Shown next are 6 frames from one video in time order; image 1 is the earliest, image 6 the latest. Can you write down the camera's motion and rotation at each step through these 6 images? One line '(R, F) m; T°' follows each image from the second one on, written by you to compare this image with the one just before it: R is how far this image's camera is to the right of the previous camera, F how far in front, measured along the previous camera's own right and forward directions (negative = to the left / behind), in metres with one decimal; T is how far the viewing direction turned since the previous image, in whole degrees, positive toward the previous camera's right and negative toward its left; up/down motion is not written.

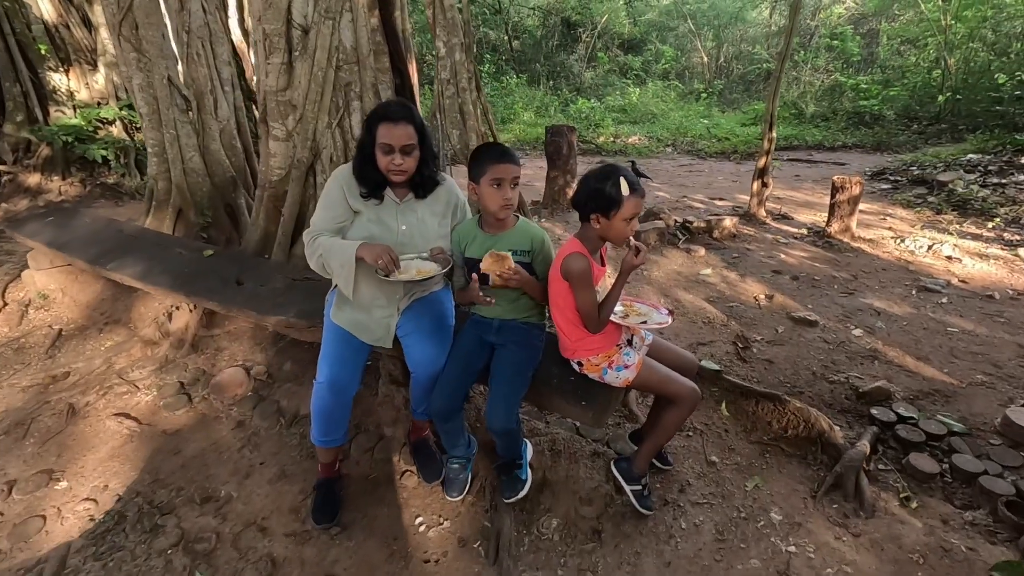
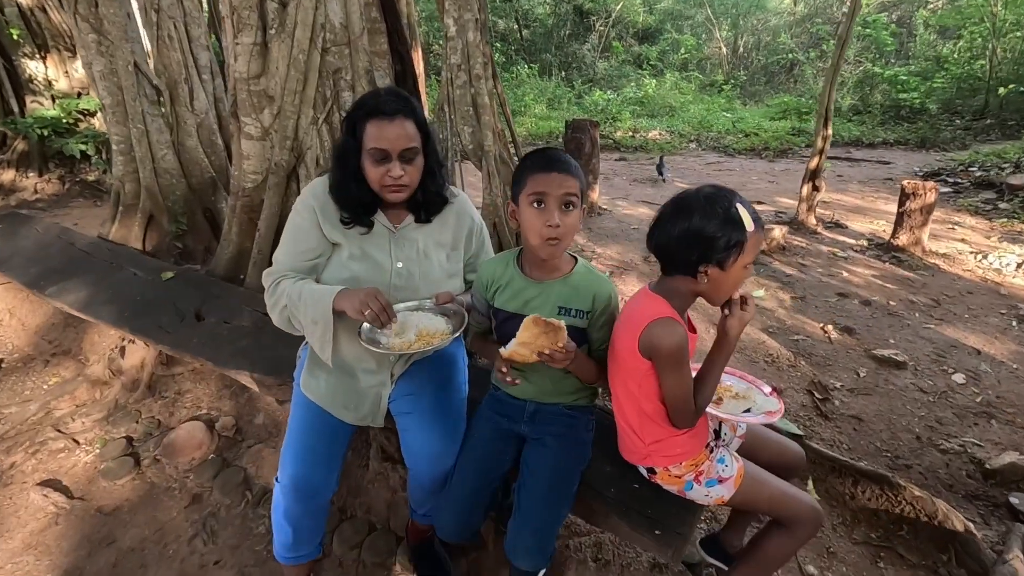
(-0.1, +0.8) m; -1°
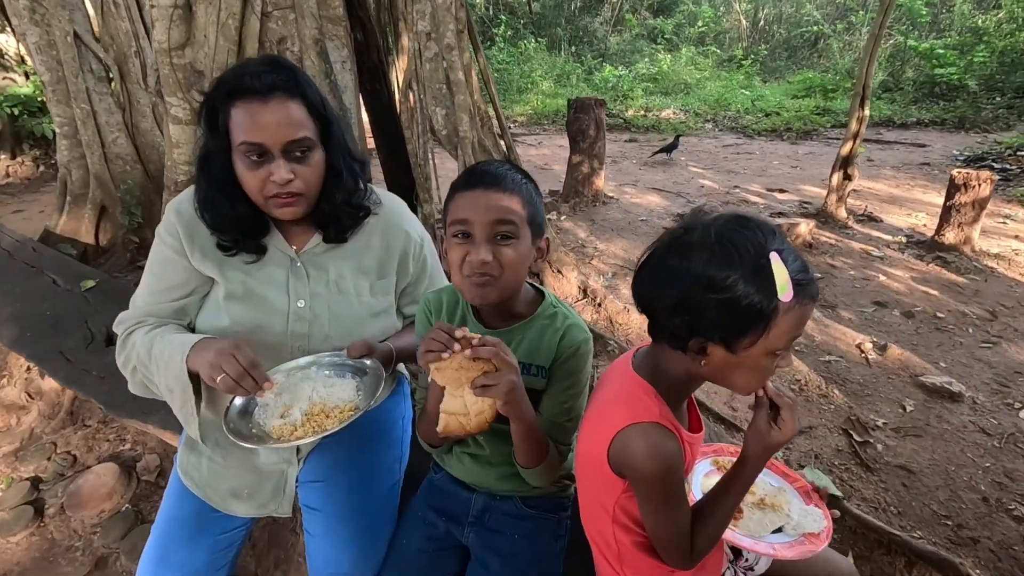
(+0.2, +0.6) m; -1°
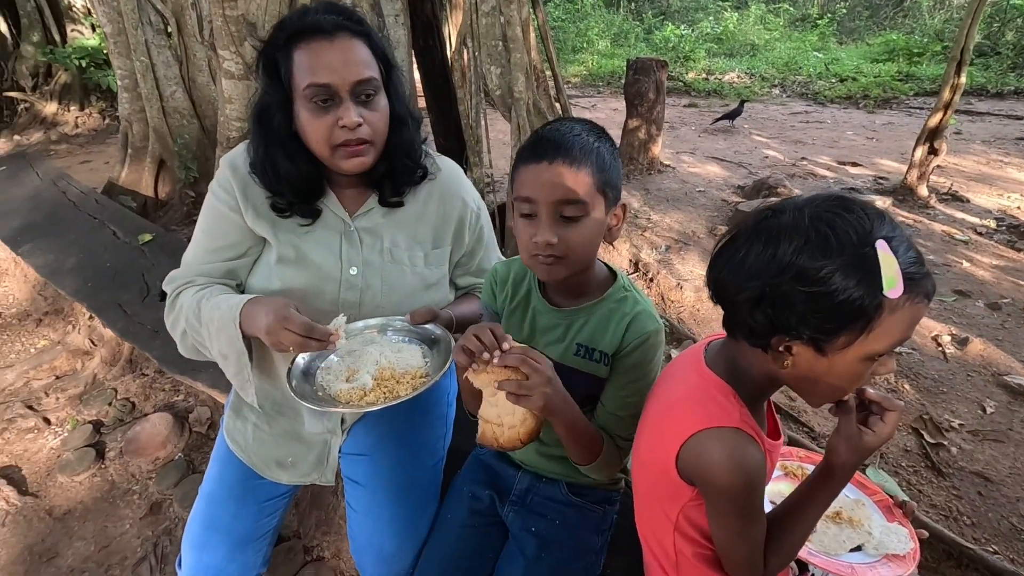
(0.0, +0.1) m; -4°
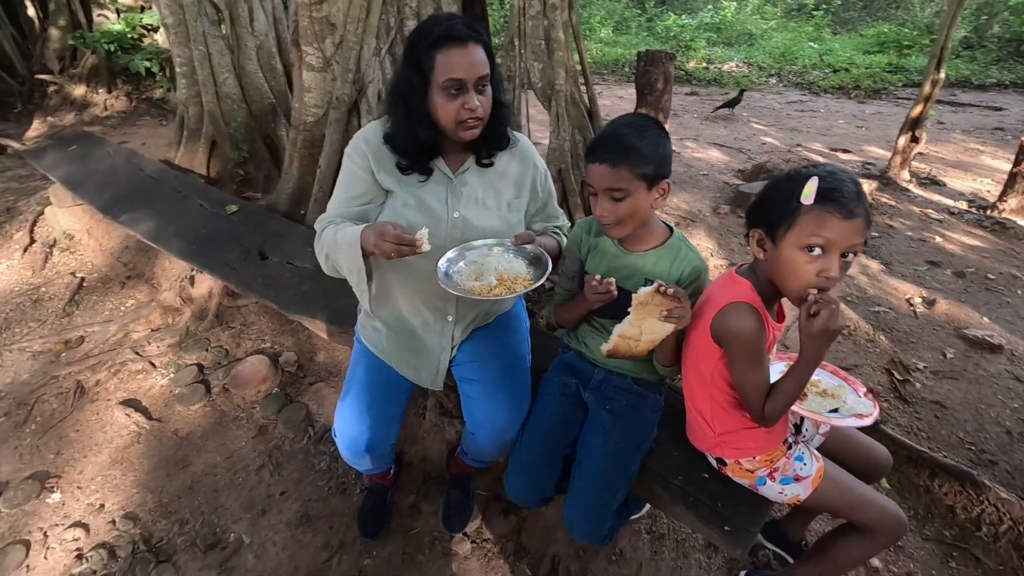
(-0.3, -0.5) m; +1°
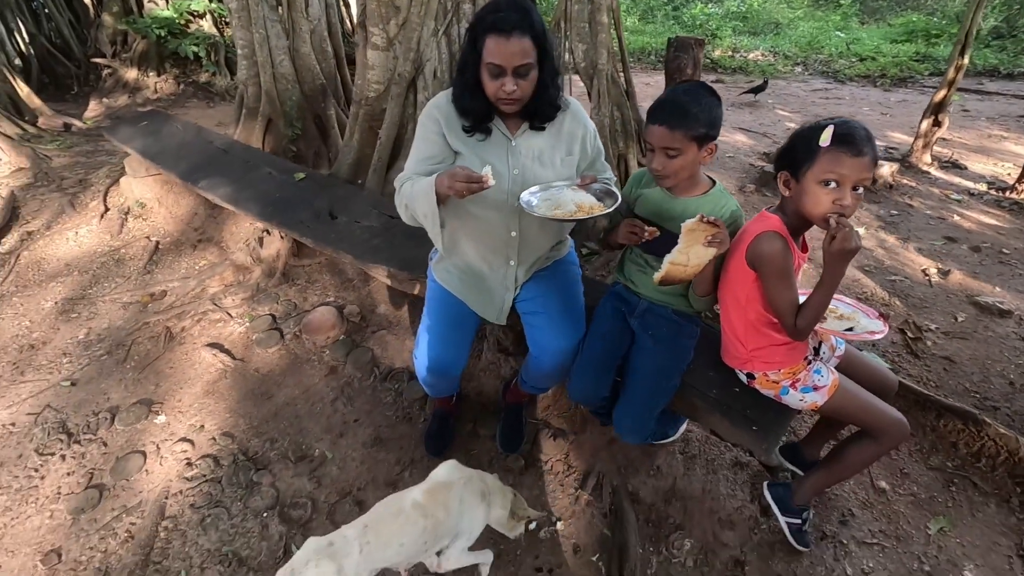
(-0.2, -0.3) m; -2°
